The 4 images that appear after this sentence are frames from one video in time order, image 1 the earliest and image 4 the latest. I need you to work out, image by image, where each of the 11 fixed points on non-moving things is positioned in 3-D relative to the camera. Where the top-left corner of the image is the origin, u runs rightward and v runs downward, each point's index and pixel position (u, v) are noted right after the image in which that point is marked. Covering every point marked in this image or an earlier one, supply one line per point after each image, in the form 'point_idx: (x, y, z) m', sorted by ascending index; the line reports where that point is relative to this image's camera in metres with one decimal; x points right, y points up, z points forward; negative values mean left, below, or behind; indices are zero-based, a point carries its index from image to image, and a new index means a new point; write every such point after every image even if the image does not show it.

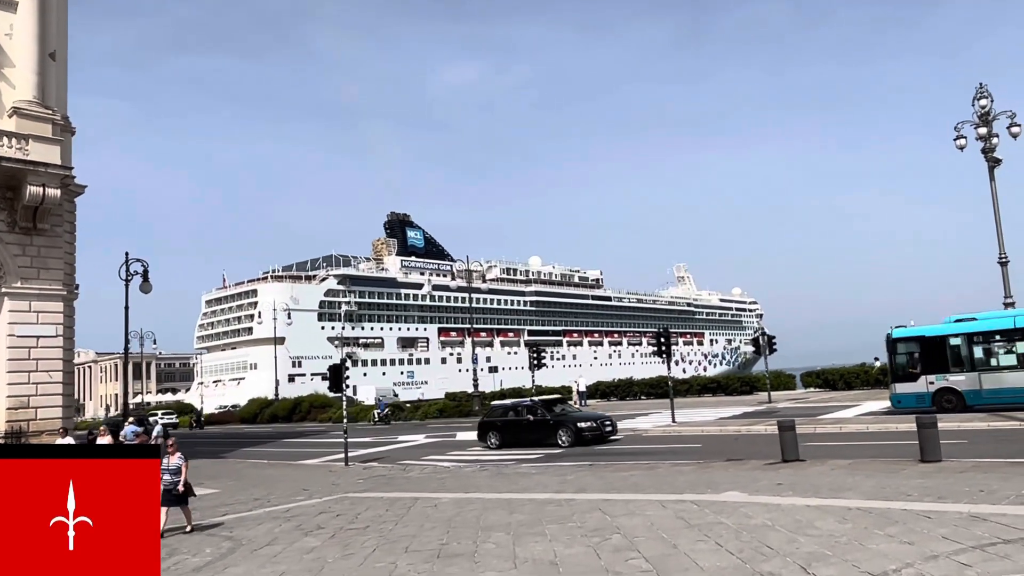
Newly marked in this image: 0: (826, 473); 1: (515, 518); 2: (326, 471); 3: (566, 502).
0: (+4.8, -2.9, +11.2) m
1: (+0.1, -3.0, +9.6) m
2: (-5.0, -4.9, +19.6) m
3: (+0.8, -3.1, +10.7) m
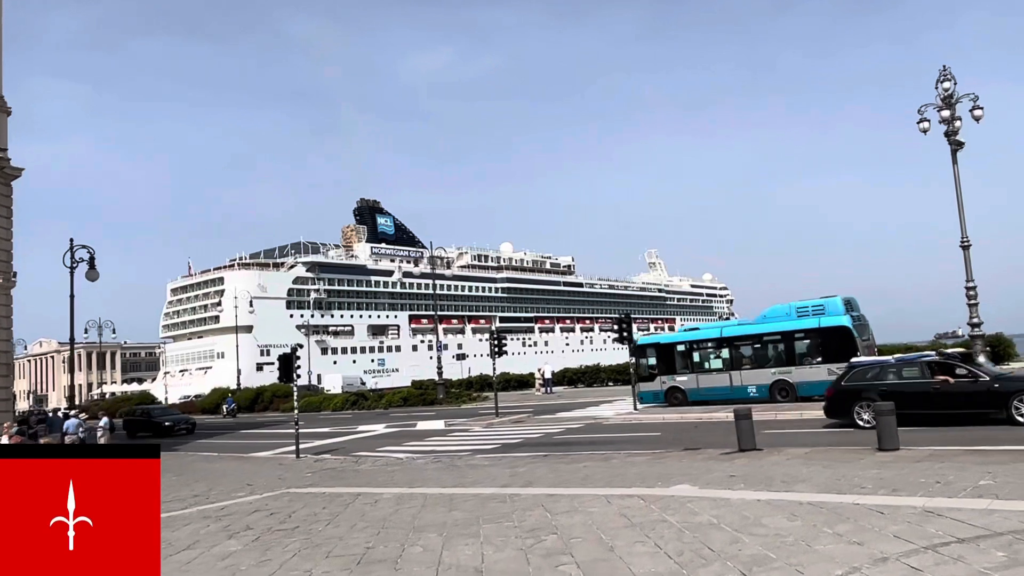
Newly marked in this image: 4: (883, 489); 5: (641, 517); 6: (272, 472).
0: (+4.0, -2.6, +10.8) m
1: (-0.7, -2.8, +9.1) m
2: (-6.1, -4.6, +18.9) m
3: (0.0, -2.9, +10.2) m
4: (+4.3, -2.3, +8.5) m
5: (+1.4, -2.5, +7.9) m
6: (-5.7, -4.4, +17.4) m
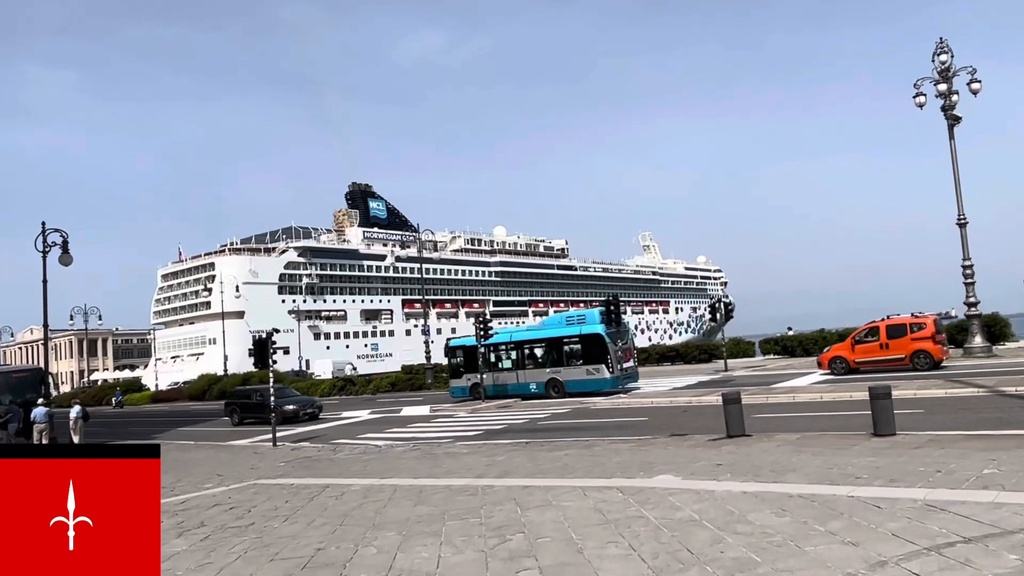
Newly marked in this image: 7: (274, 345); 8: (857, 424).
0: (+3.6, -2.3, +10.2) m
1: (-1.0, -2.6, +8.4) m
2: (-6.5, -4.1, +18.3) m
3: (-0.4, -2.6, +9.6) m
4: (+4.0, -2.1, +7.9) m
5: (+1.0, -2.2, +7.3) m
6: (-6.1, -4.0, +16.8) m
7: (-6.3, -1.5, +19.4) m
8: (+5.9, -2.3, +12.5) m
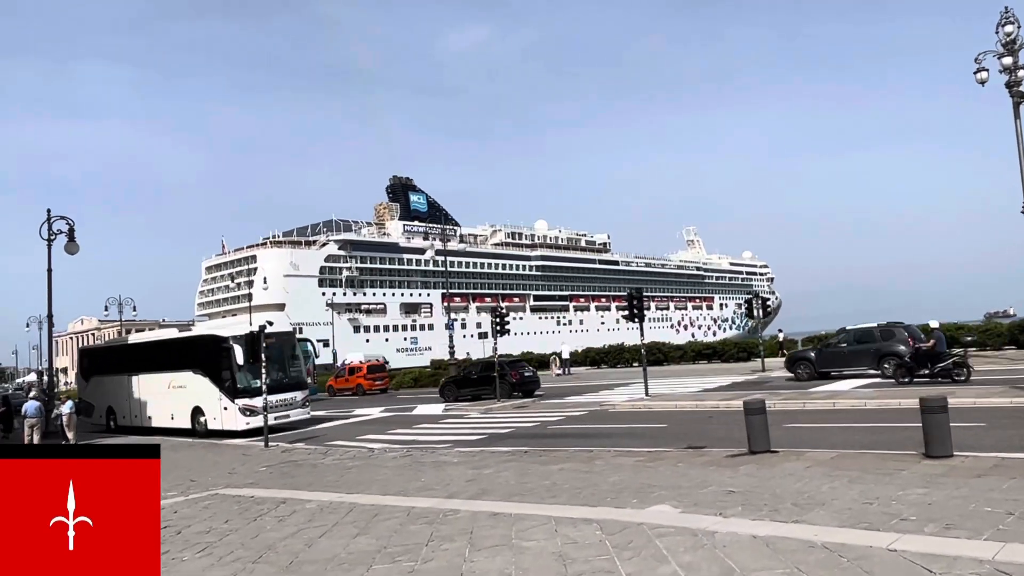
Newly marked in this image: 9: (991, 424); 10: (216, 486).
0: (+3.3, -2.2, +8.5) m
1: (-1.5, -2.4, +6.9) m
2: (-6.4, -3.9, +17.1) m
3: (-0.7, -2.5, +8.0) m
4: (+3.5, -2.0, +6.1) m
5: (+0.6, -2.1, +5.7) m
6: (-6.0, -3.8, +15.6) m
7: (-6.1, -1.3, +18.2) m
8: (+5.7, -2.2, +10.6) m
9: (+7.7, -2.2, +11.8) m
10: (-5.2, -3.5, +12.9) m
